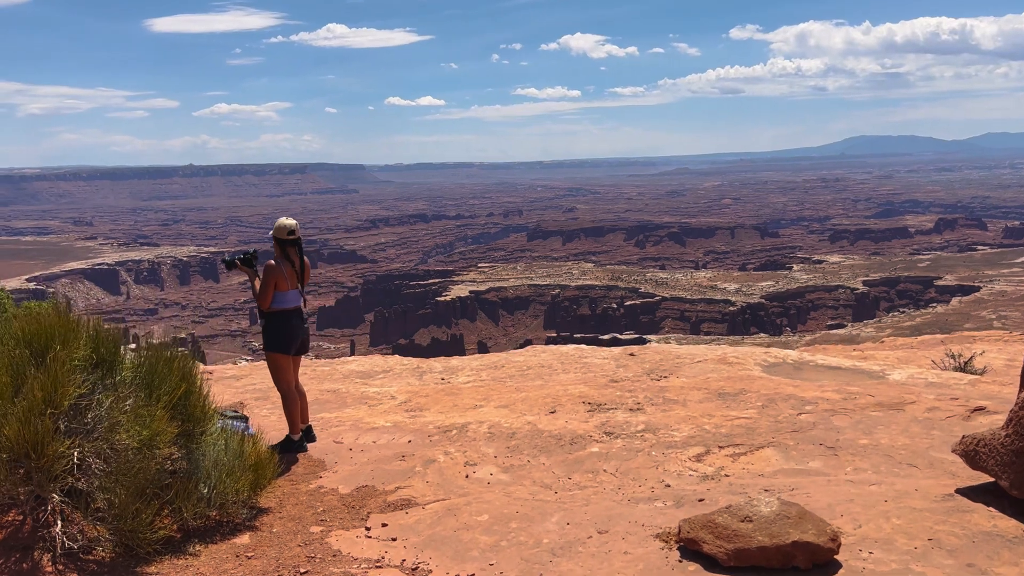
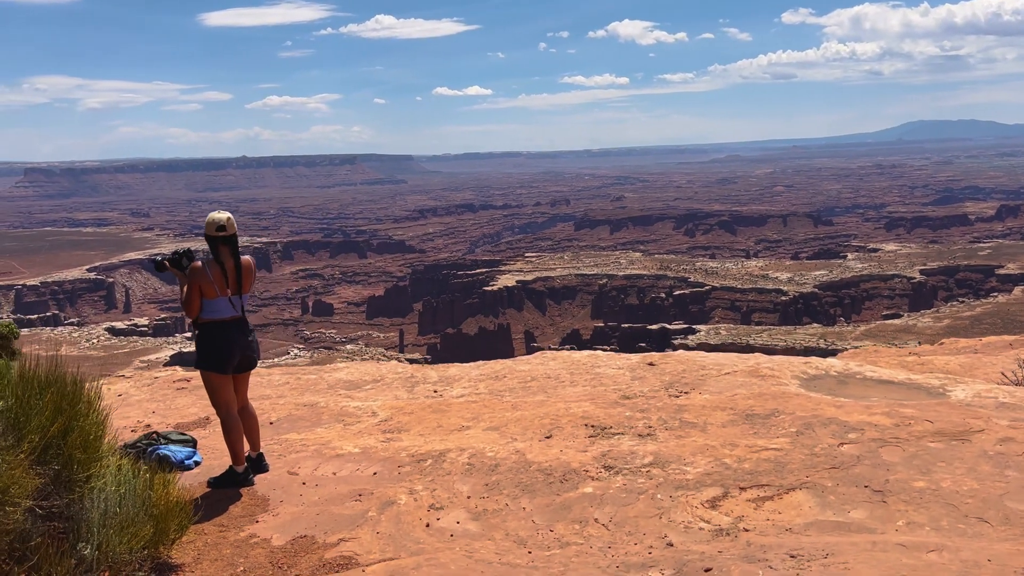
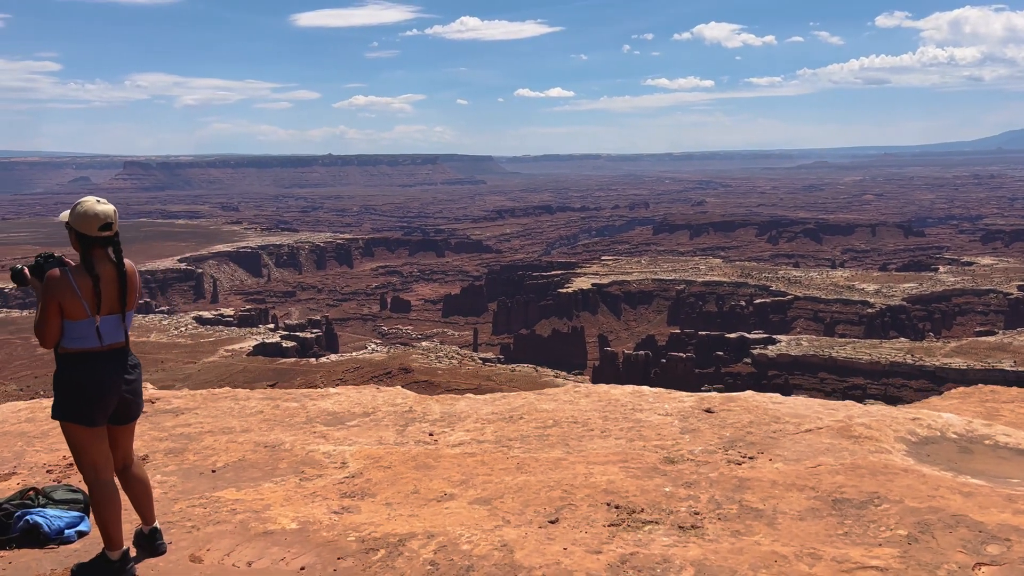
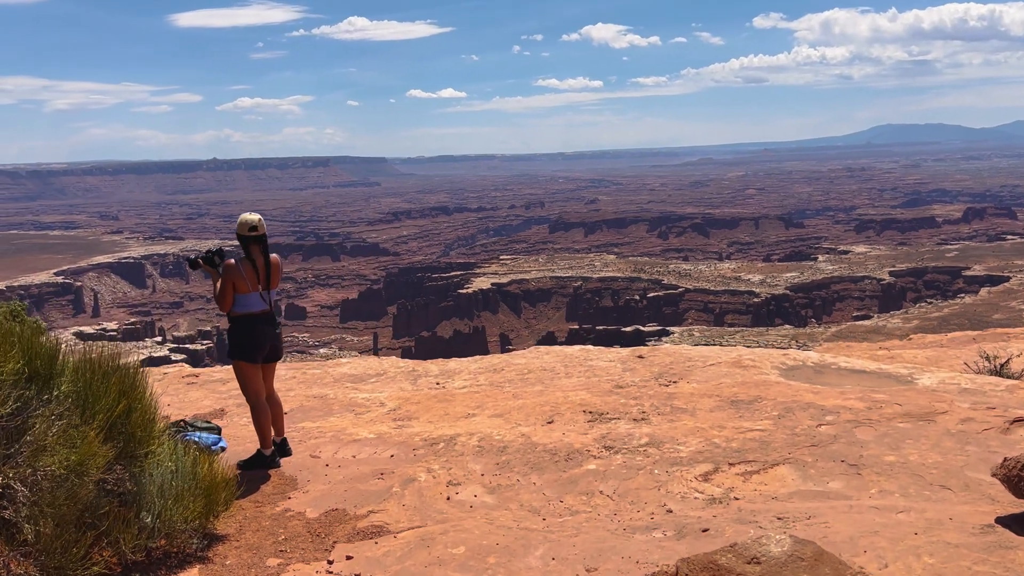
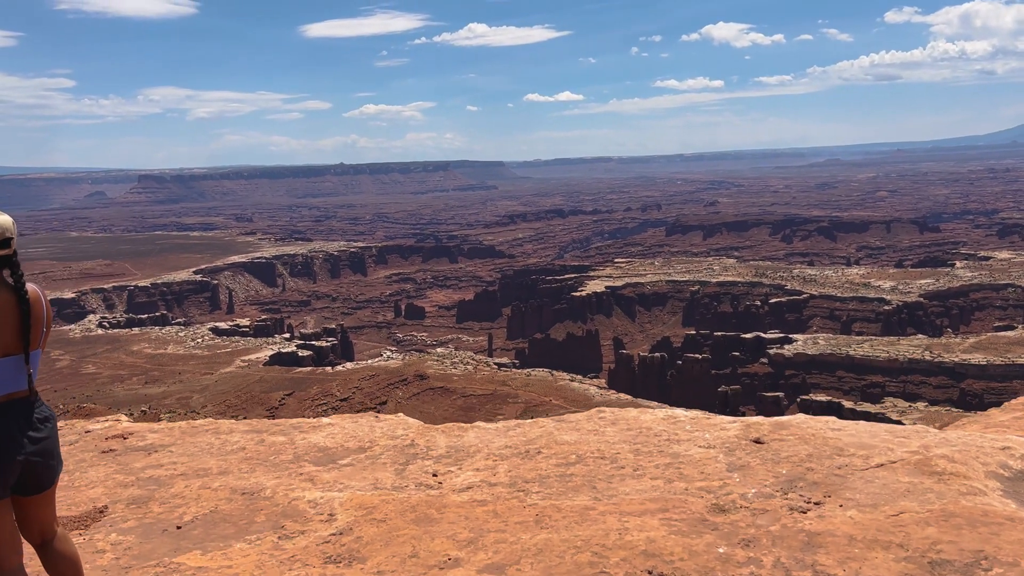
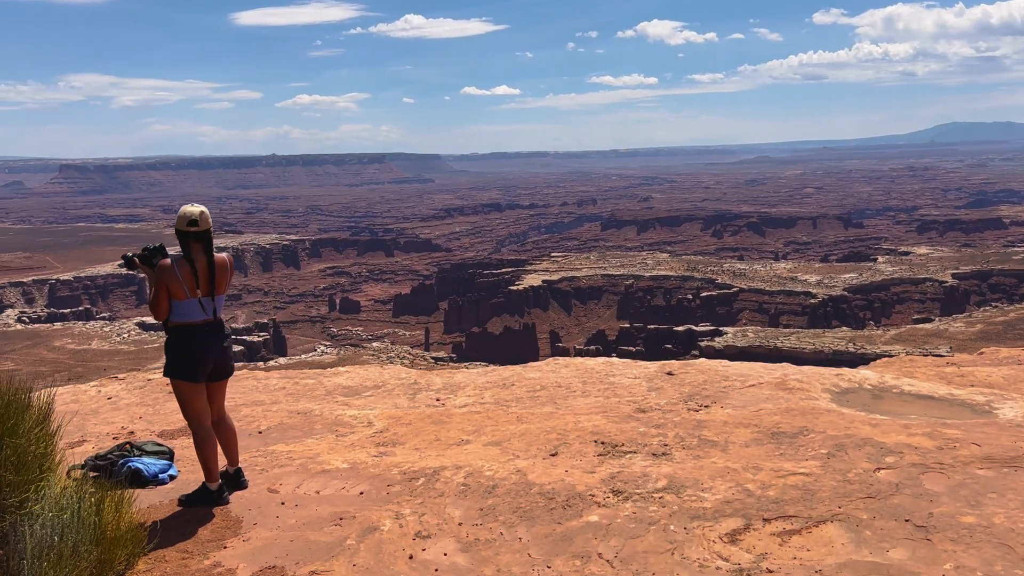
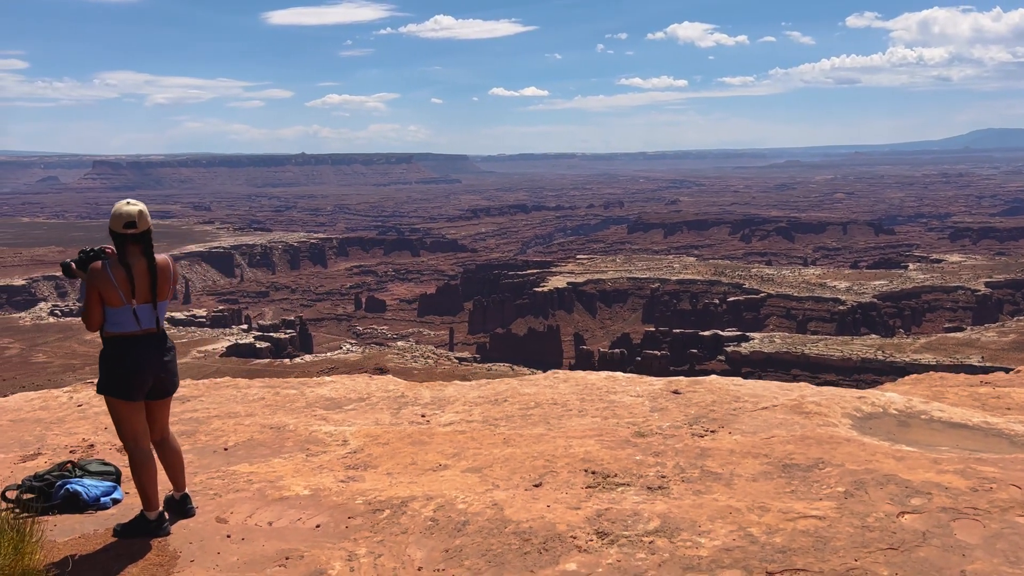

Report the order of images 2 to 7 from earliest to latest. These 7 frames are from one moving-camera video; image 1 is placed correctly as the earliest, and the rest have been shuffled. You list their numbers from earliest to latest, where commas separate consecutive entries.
4, 2, 6, 7, 3, 5
